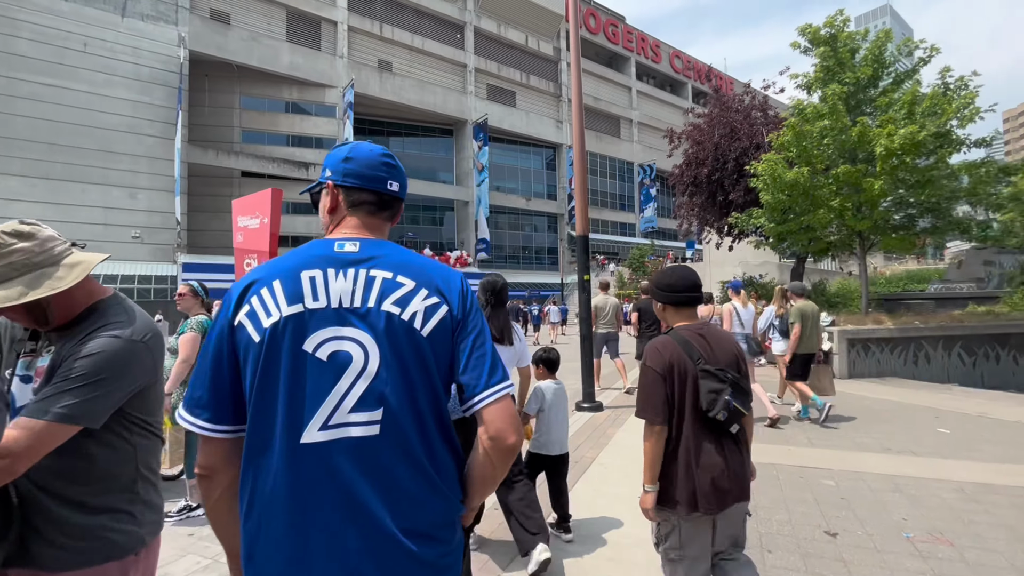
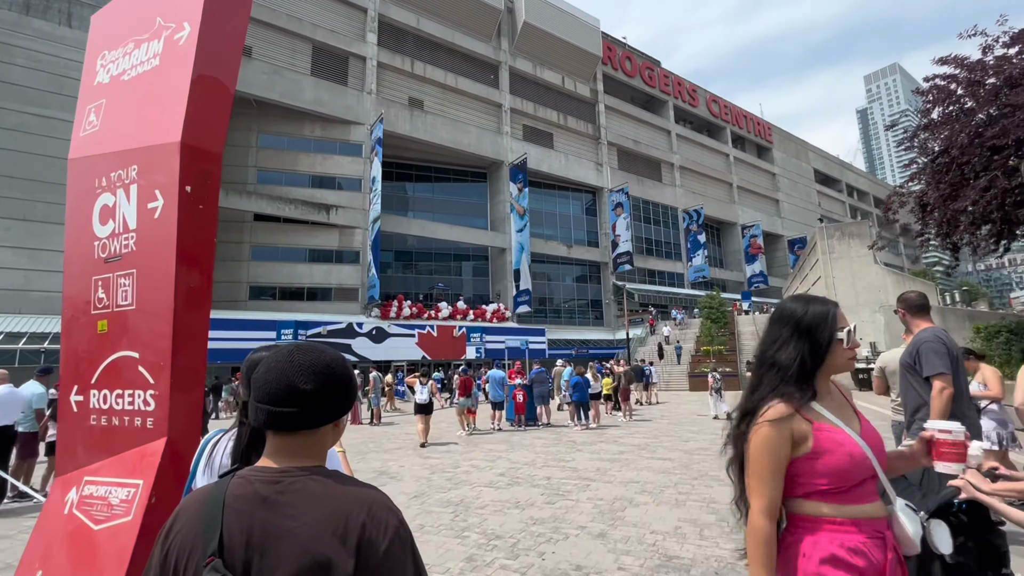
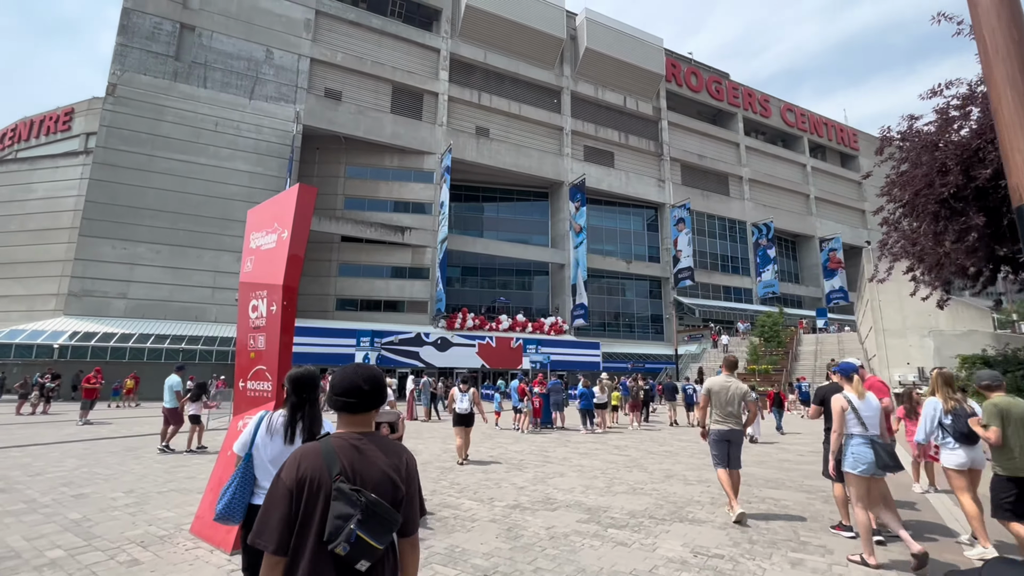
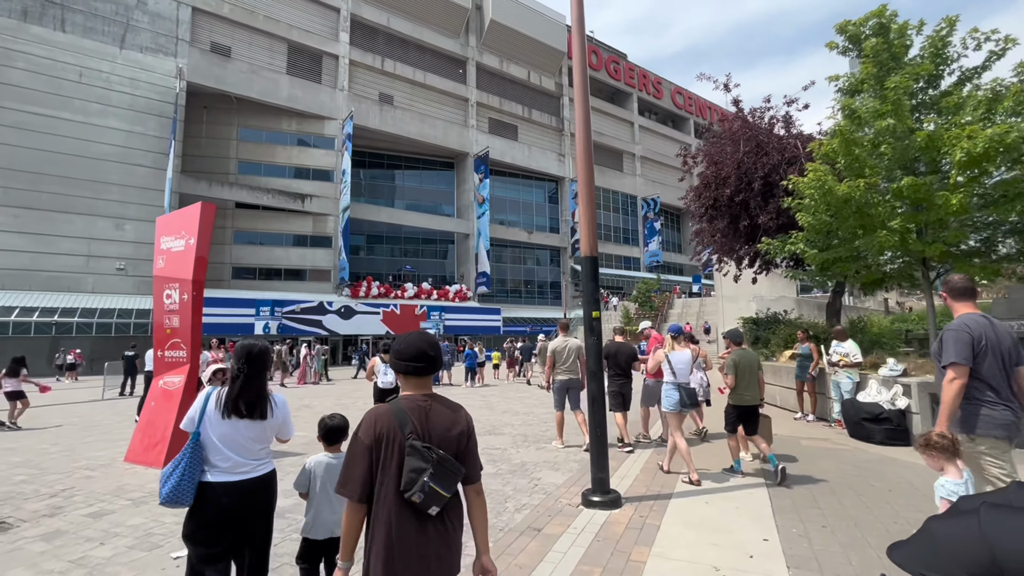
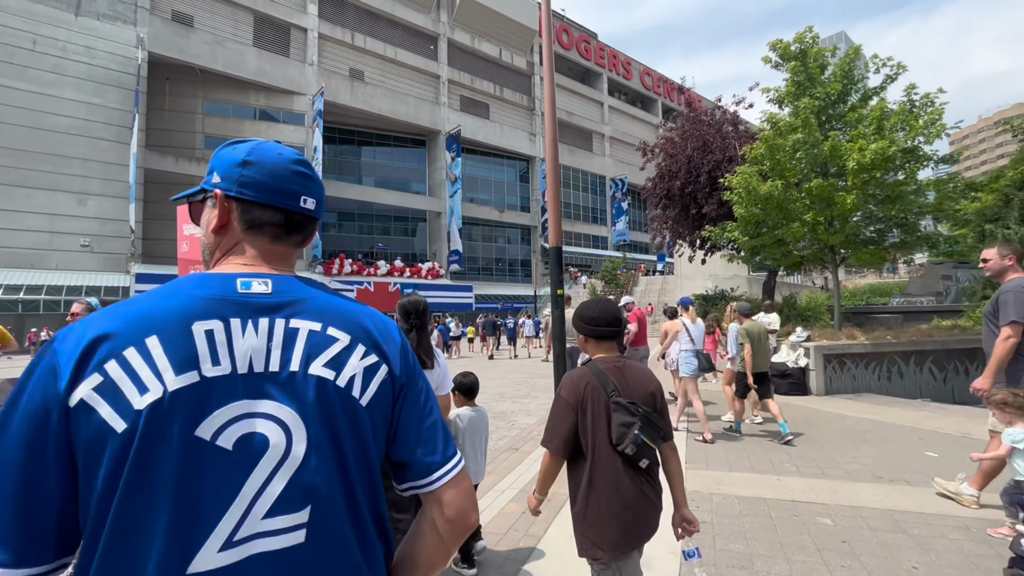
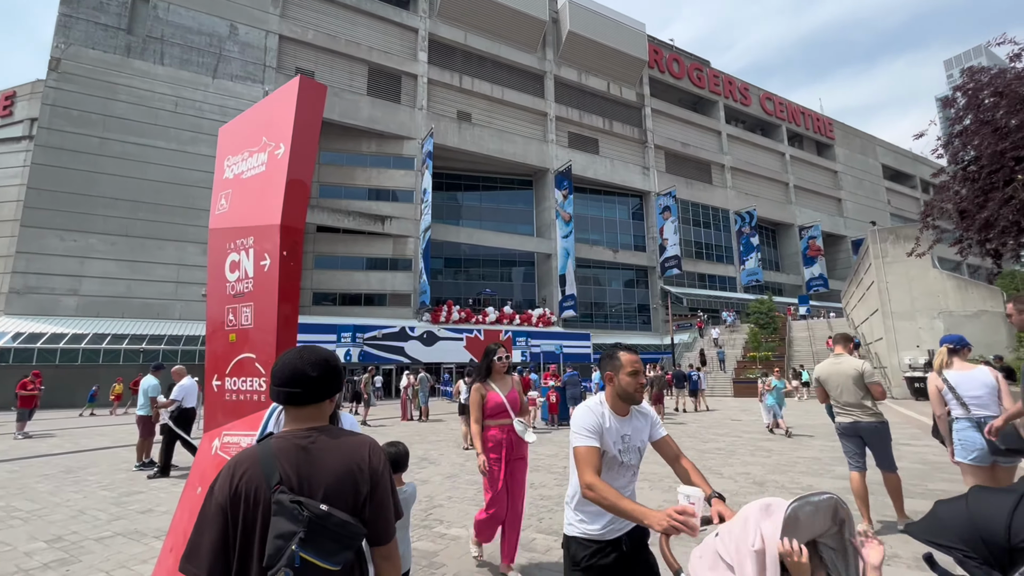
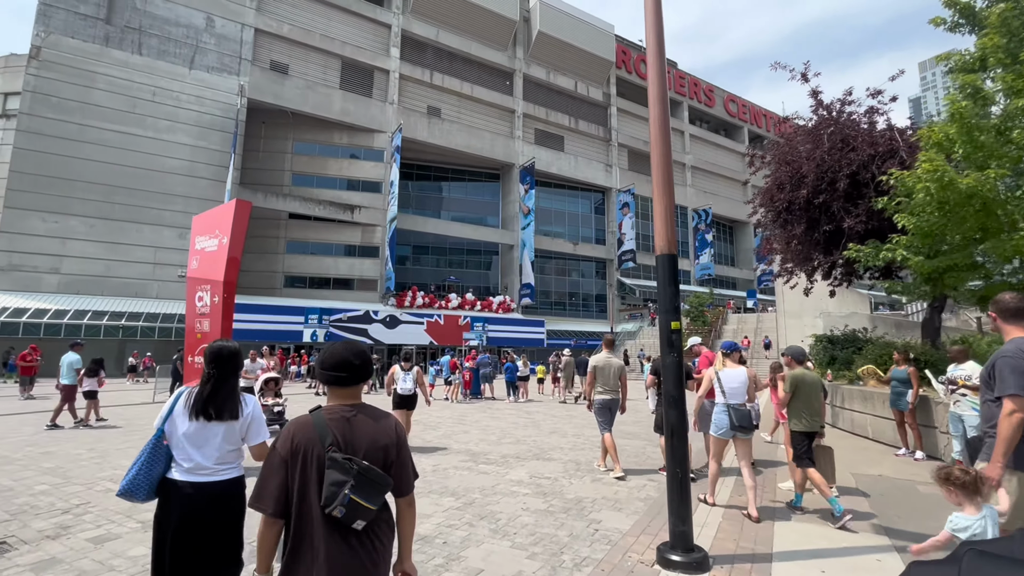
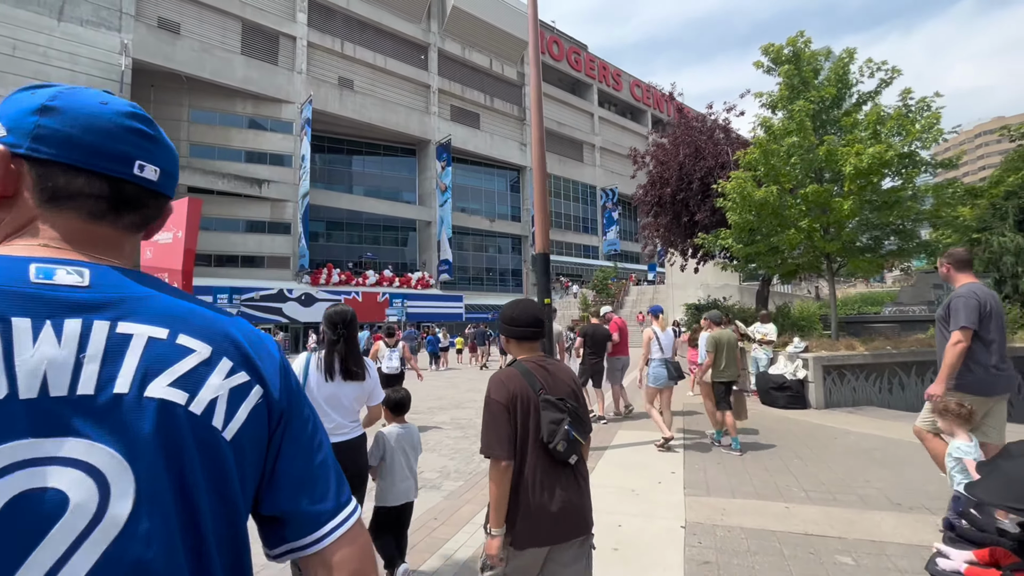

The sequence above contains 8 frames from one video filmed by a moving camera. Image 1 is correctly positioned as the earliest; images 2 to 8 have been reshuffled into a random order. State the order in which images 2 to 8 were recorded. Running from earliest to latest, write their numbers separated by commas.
5, 8, 4, 7, 3, 6, 2
